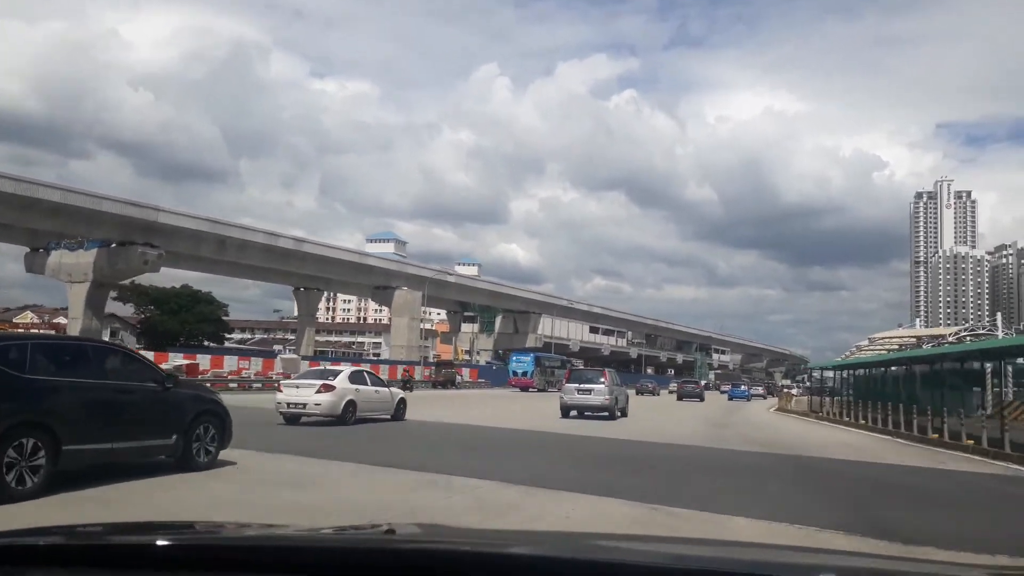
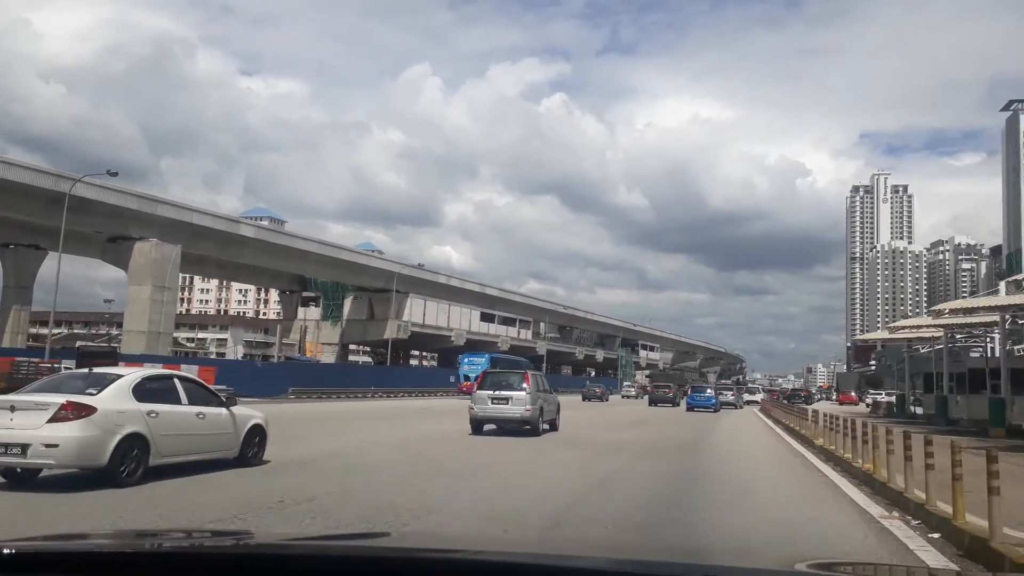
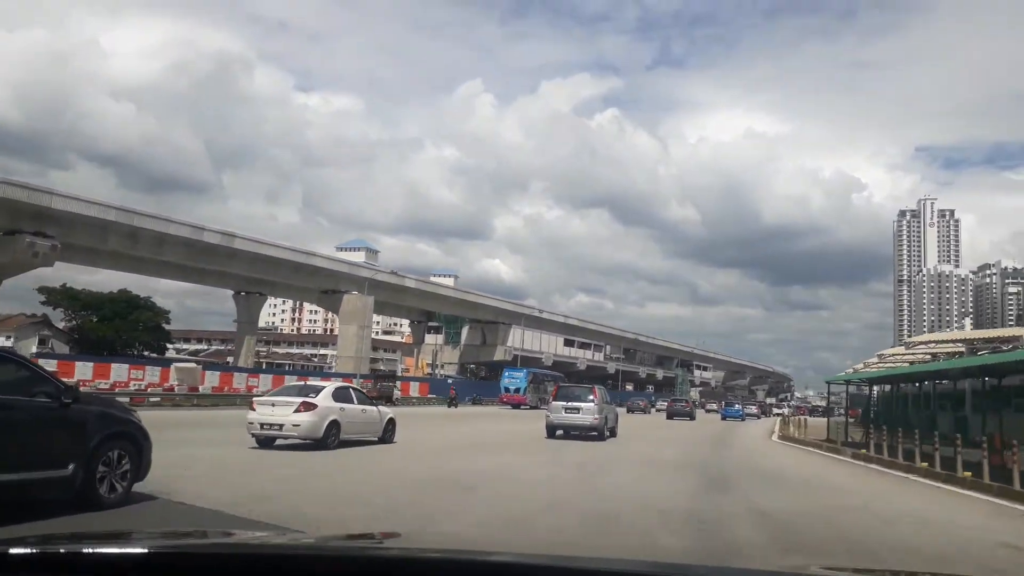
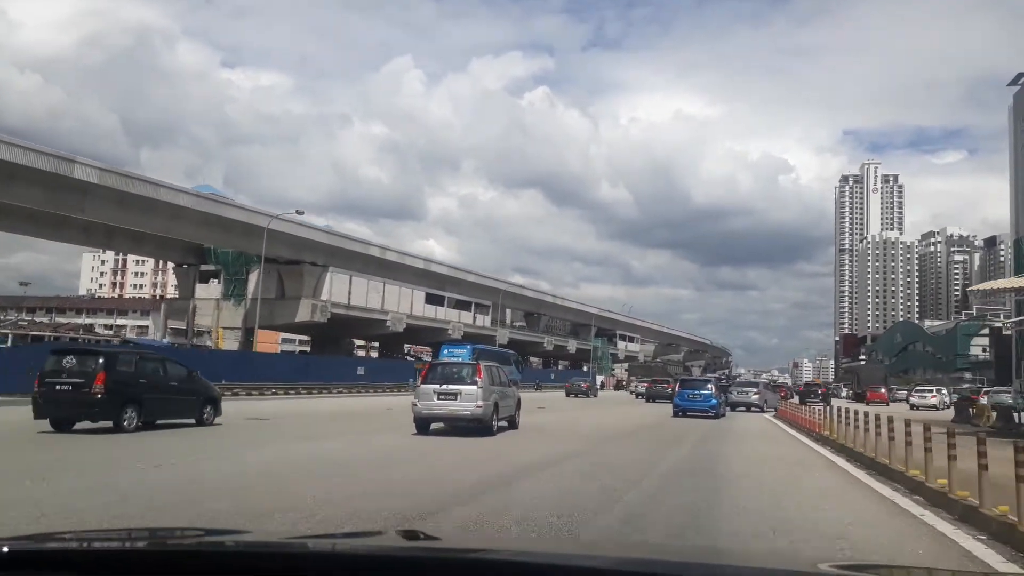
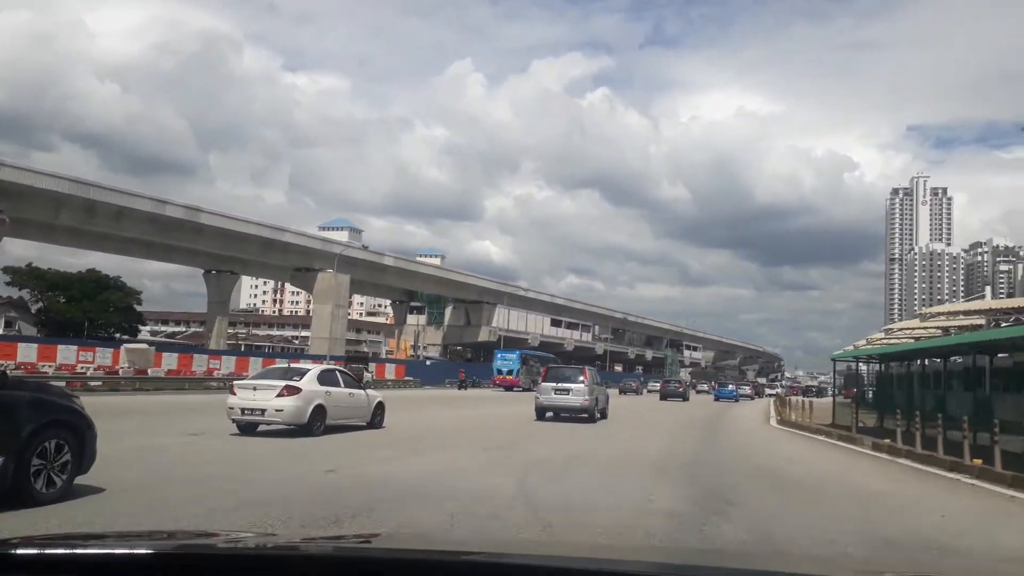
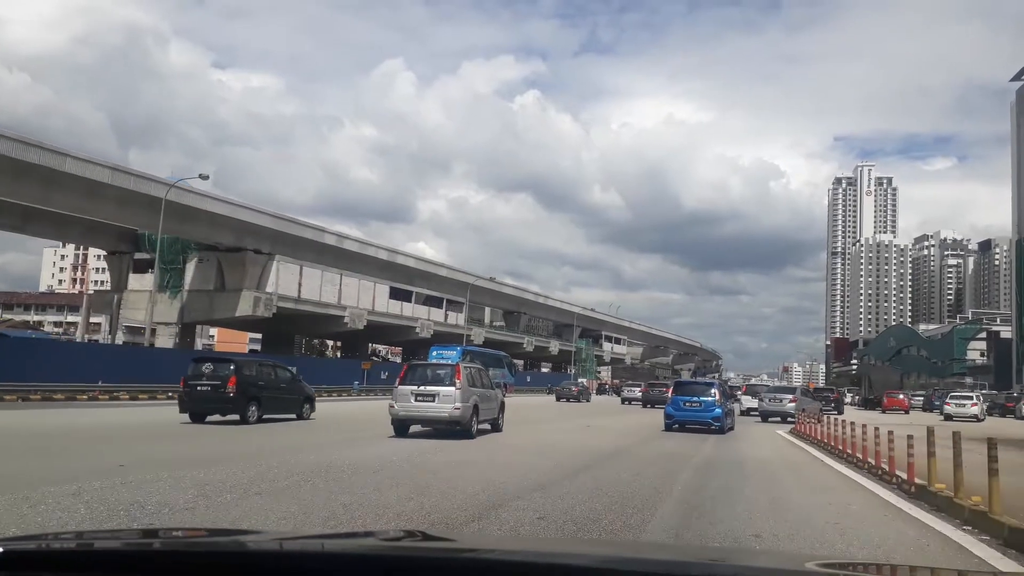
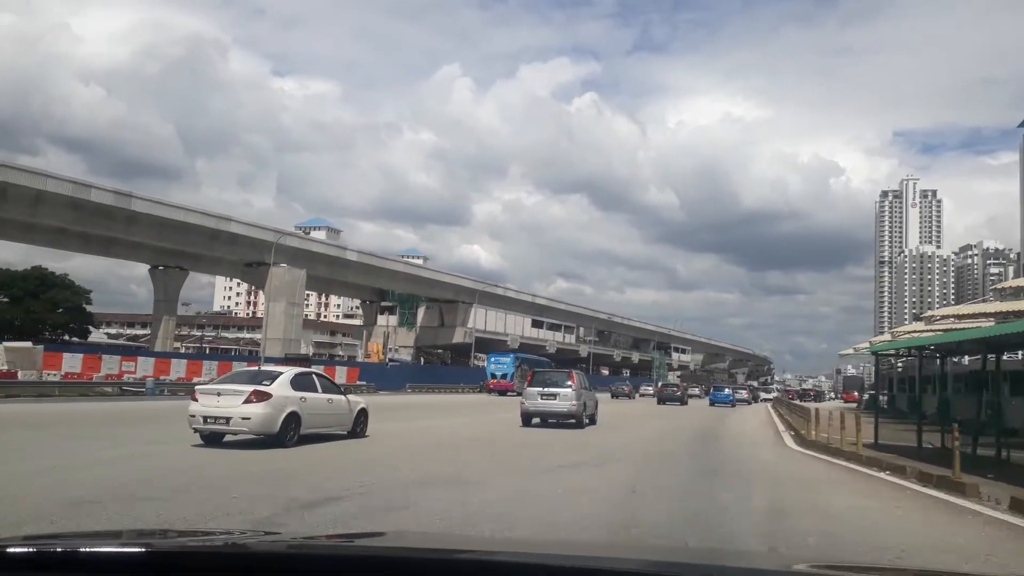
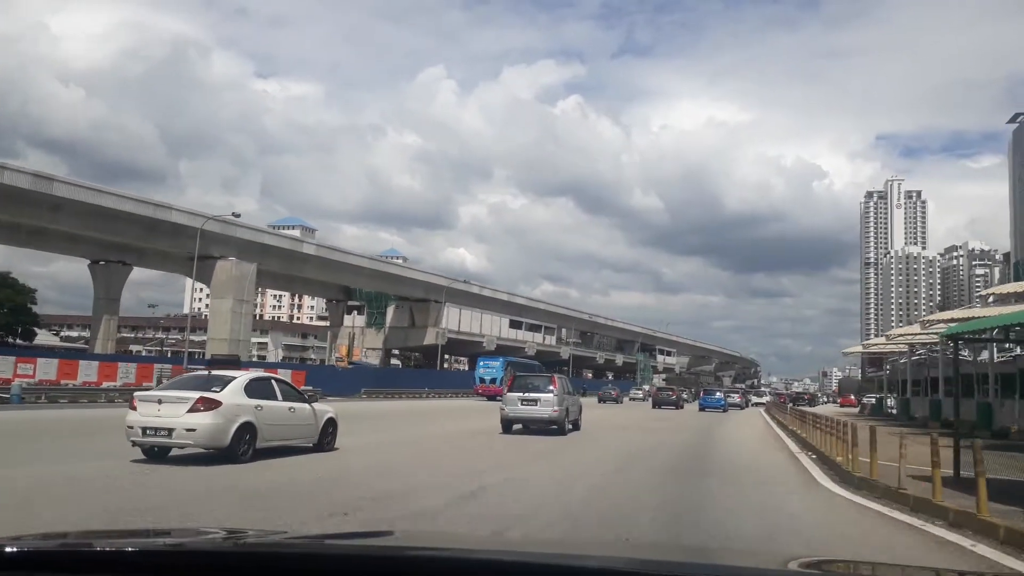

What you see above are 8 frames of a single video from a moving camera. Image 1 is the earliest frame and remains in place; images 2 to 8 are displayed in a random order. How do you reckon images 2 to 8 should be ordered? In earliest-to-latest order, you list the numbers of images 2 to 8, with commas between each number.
3, 5, 7, 8, 2, 4, 6
